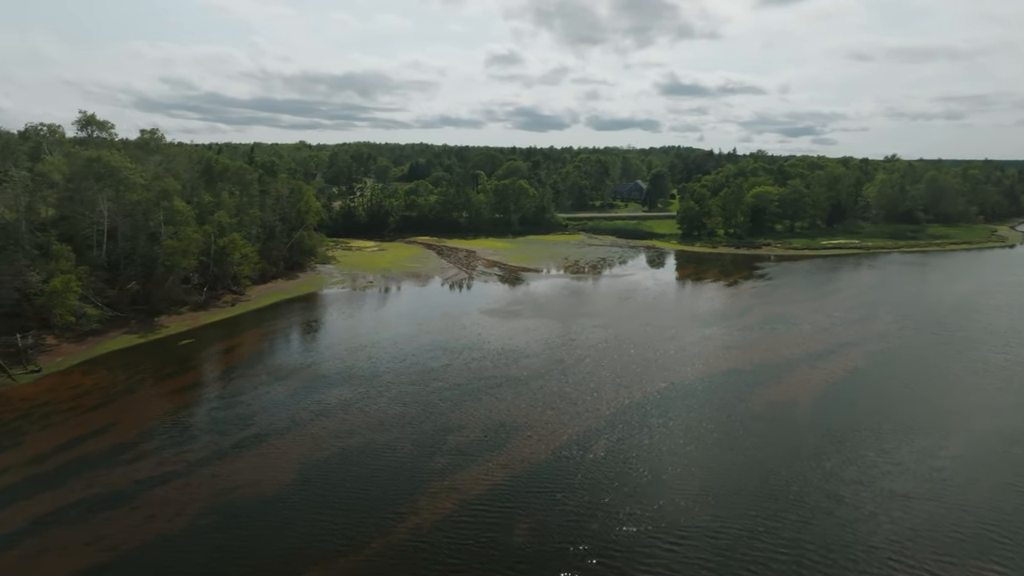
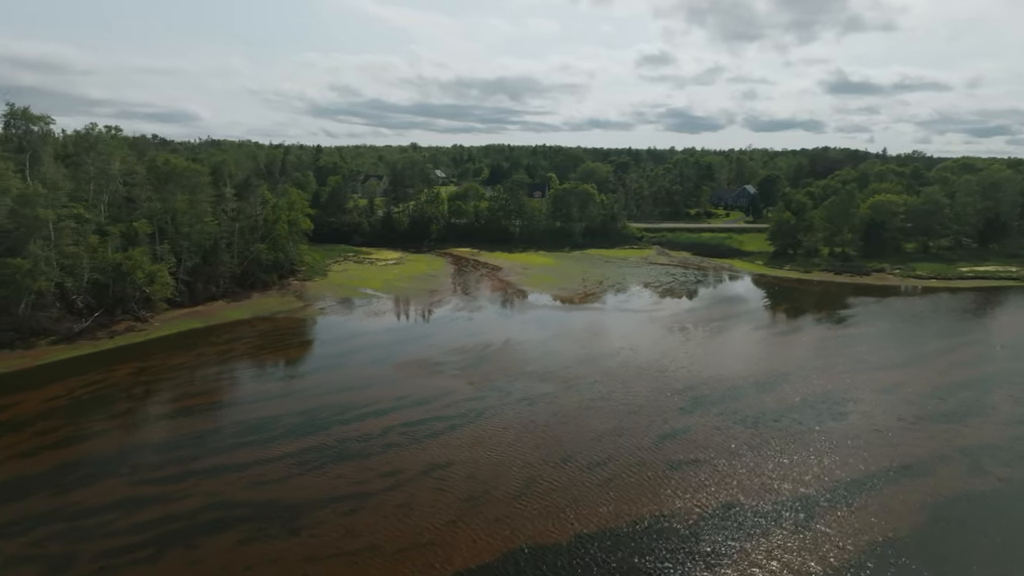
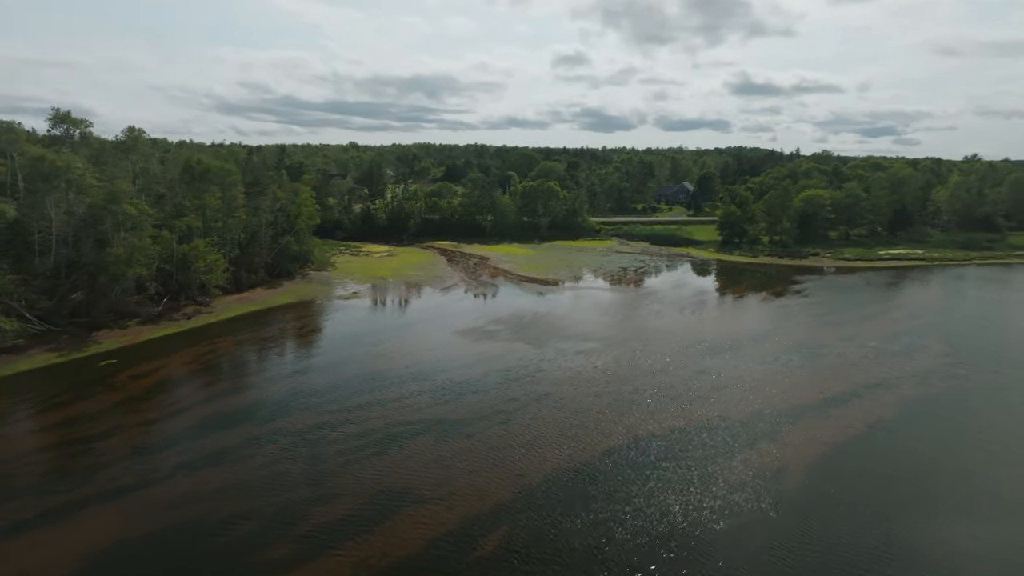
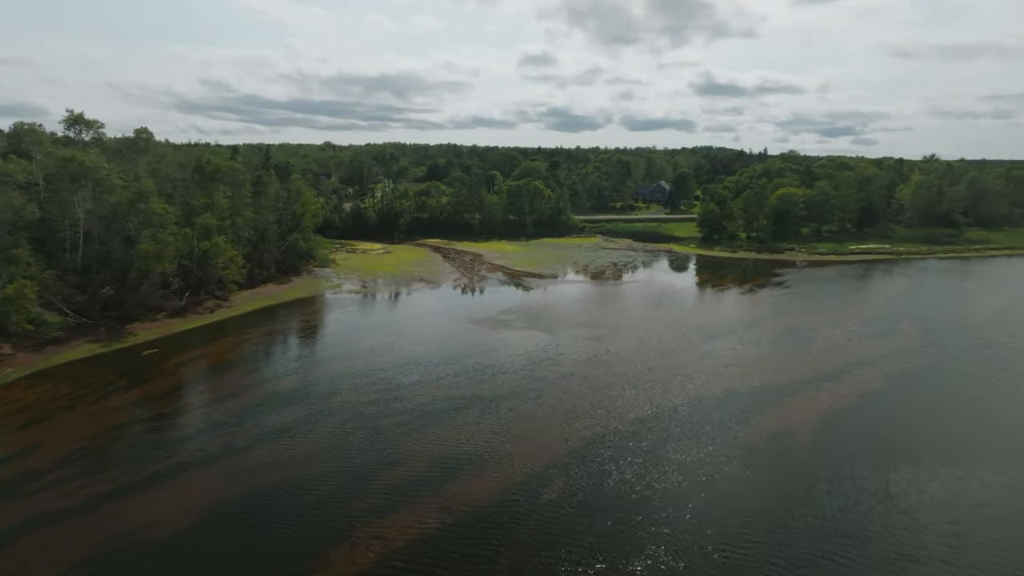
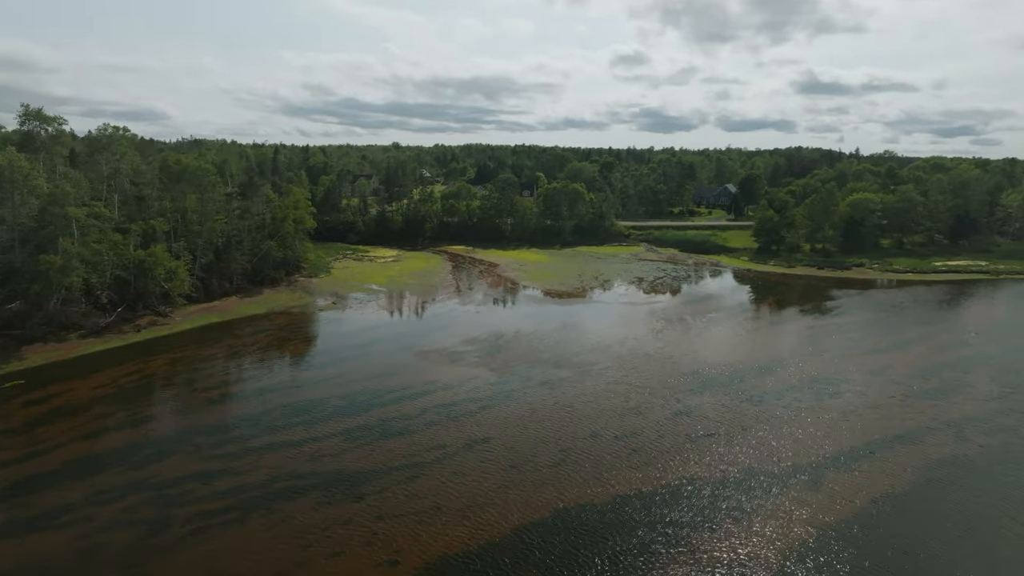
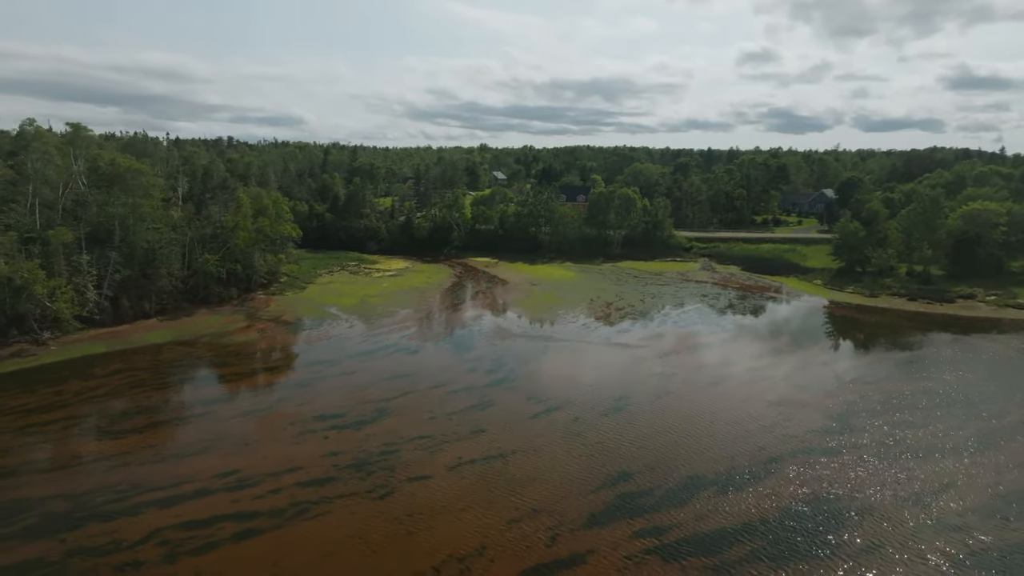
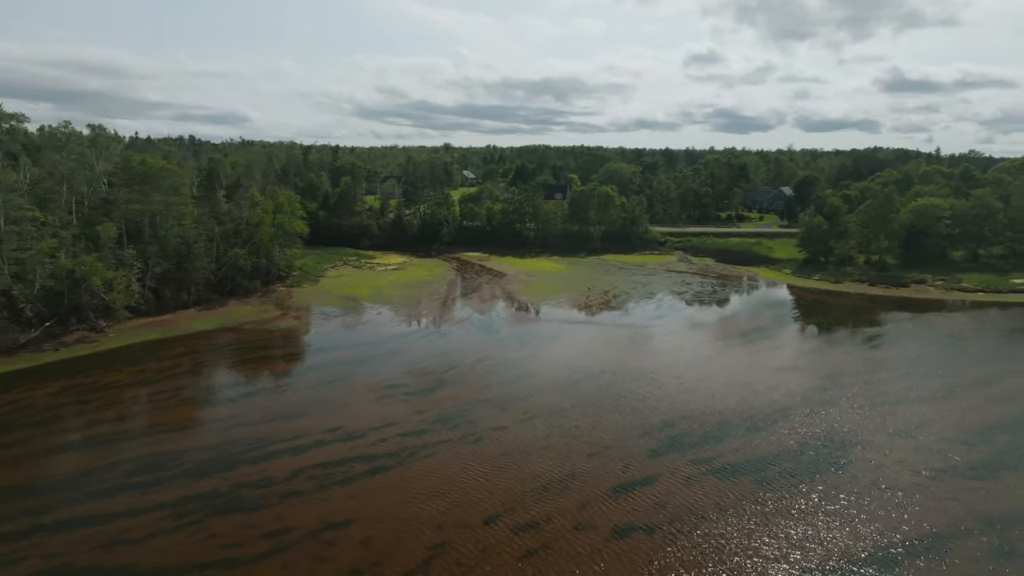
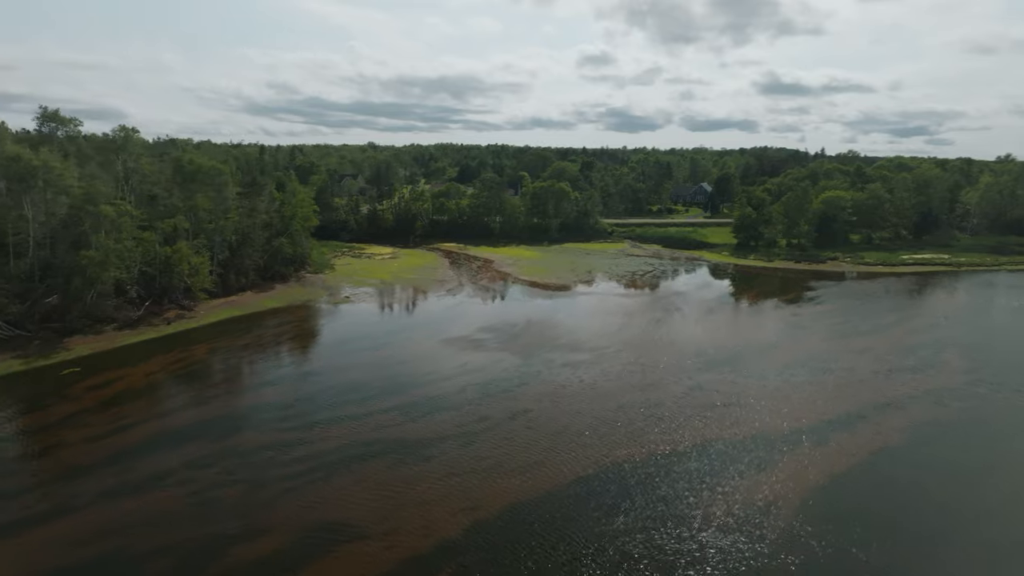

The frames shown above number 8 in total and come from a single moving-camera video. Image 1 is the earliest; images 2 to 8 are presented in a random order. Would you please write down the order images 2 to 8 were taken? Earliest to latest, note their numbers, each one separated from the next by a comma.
4, 3, 8, 5, 2, 7, 6
